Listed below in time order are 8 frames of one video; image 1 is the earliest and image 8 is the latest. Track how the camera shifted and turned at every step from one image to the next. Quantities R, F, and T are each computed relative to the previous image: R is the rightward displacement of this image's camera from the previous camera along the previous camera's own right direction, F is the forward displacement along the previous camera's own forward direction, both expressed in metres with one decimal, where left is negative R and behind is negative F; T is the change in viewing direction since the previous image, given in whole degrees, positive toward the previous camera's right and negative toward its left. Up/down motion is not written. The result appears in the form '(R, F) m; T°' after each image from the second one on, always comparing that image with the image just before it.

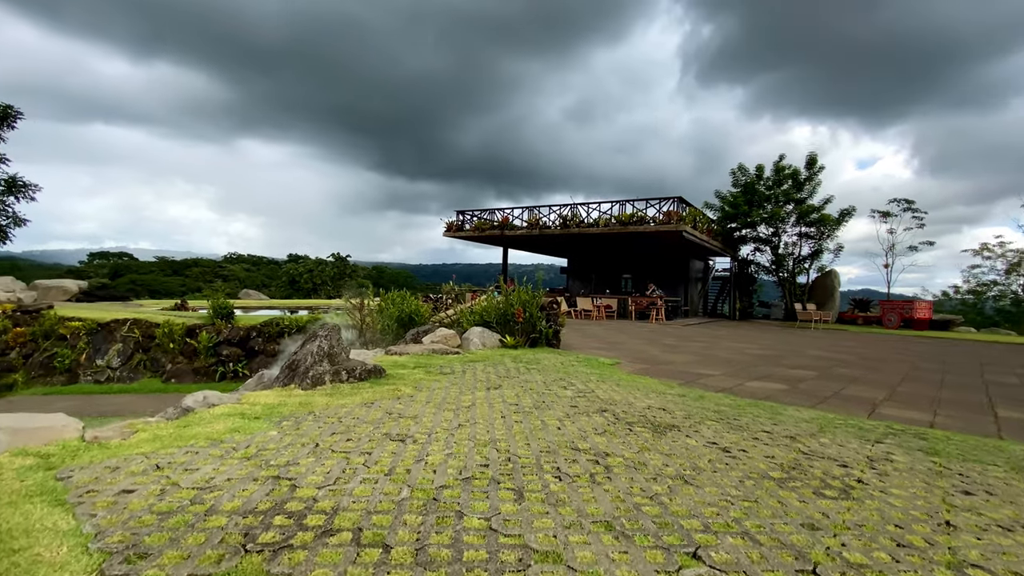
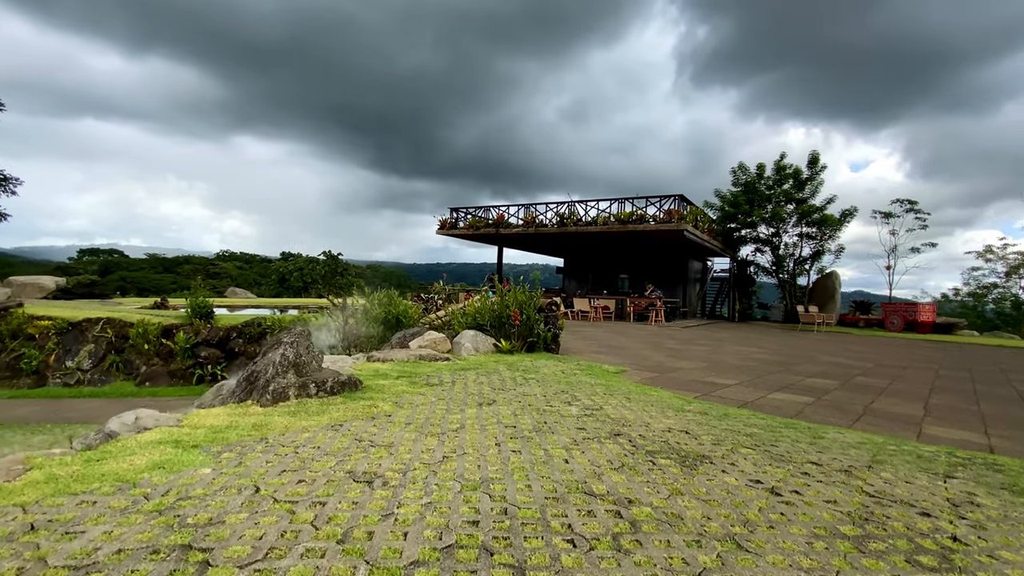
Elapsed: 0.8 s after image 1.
(0.0, +0.6) m; +1°
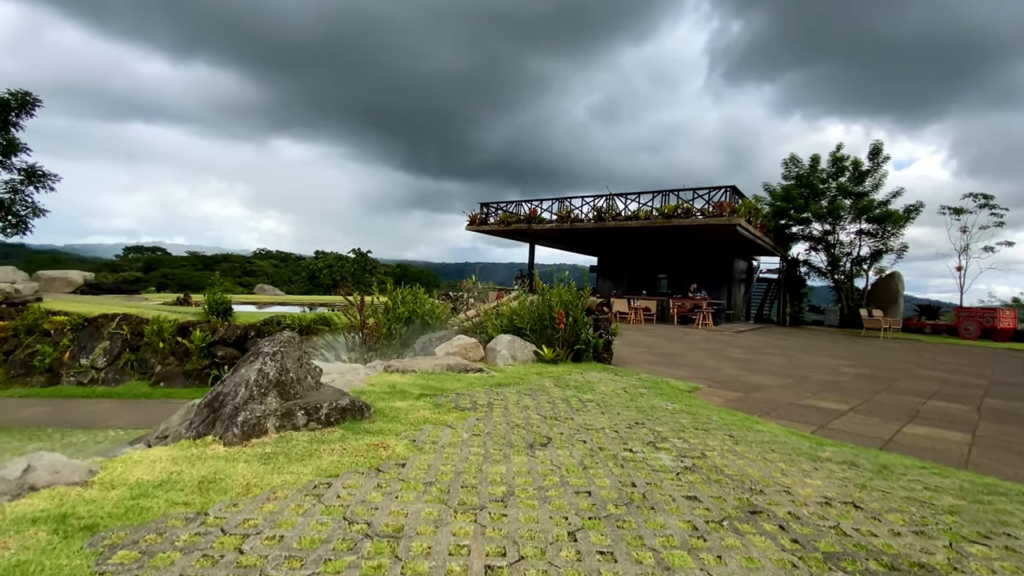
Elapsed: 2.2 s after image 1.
(-0.2, +1.2) m; -3°
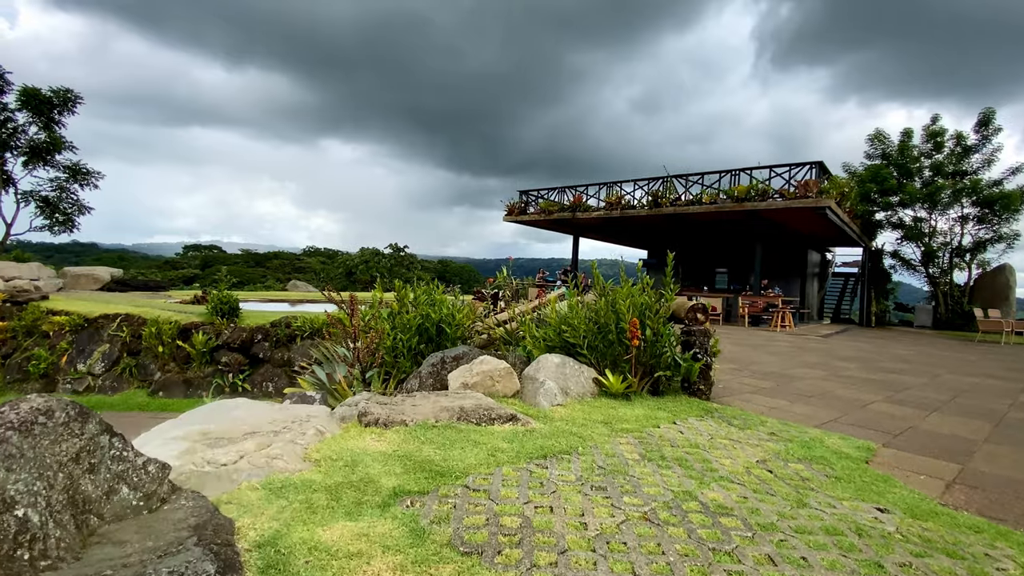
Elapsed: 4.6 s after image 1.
(-0.1, +2.0) m; -5°
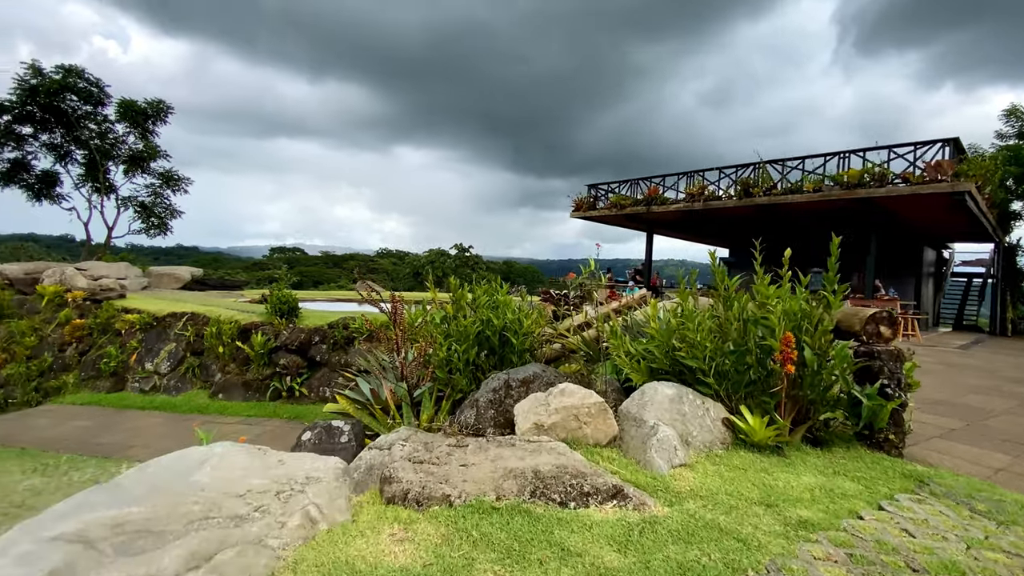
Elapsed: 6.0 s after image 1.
(-0.2, +1.1) m; -7°
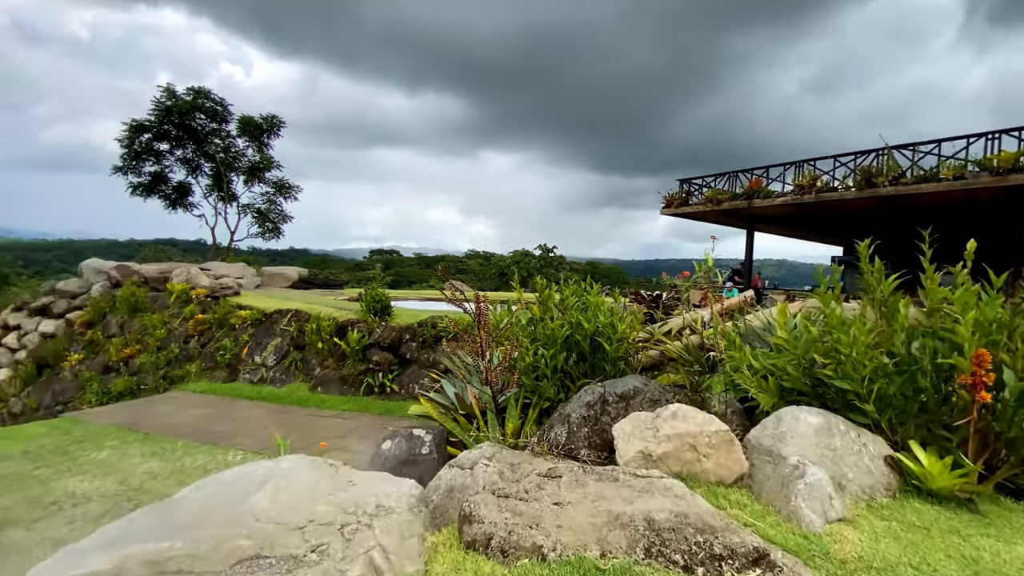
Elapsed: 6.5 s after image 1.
(-0.1, +0.4) m; -10°
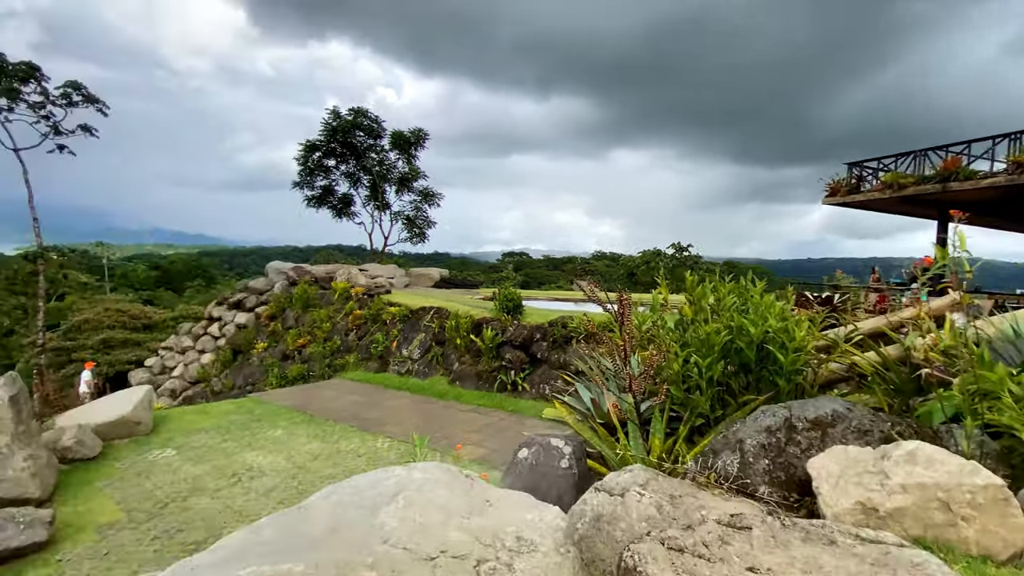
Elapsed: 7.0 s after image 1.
(-0.1, +0.3) m; -15°
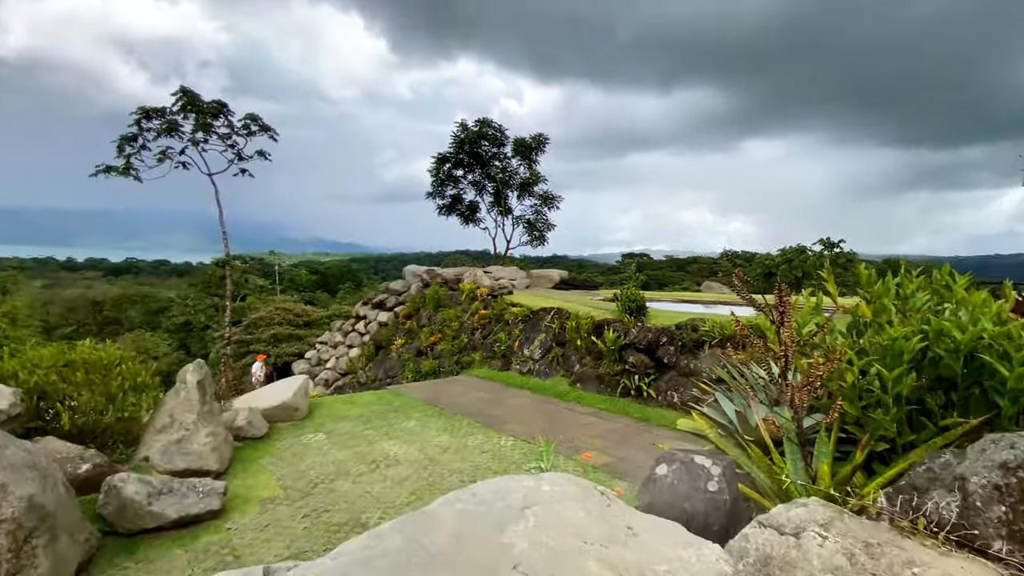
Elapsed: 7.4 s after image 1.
(-0.1, +0.2) m; -14°
